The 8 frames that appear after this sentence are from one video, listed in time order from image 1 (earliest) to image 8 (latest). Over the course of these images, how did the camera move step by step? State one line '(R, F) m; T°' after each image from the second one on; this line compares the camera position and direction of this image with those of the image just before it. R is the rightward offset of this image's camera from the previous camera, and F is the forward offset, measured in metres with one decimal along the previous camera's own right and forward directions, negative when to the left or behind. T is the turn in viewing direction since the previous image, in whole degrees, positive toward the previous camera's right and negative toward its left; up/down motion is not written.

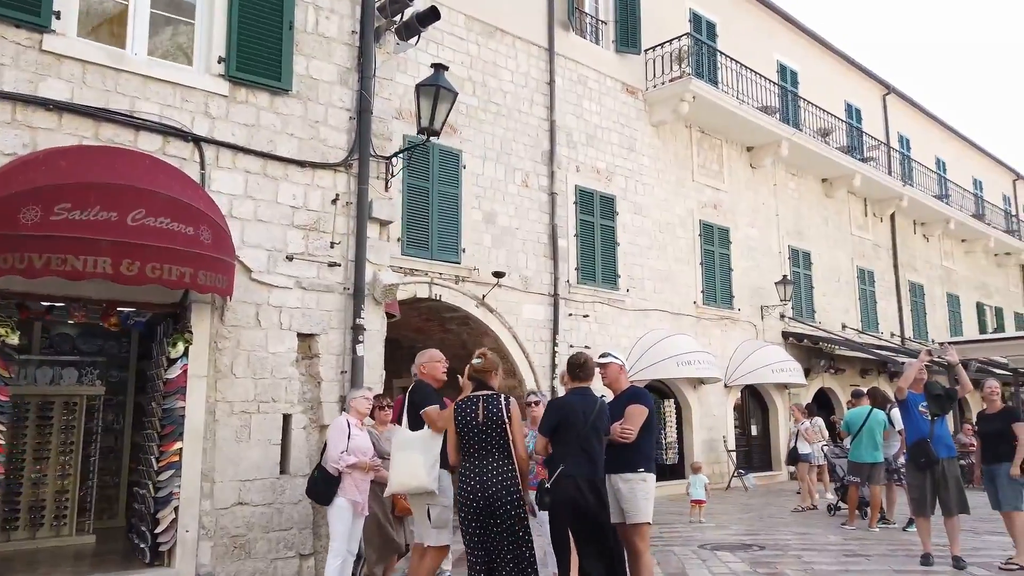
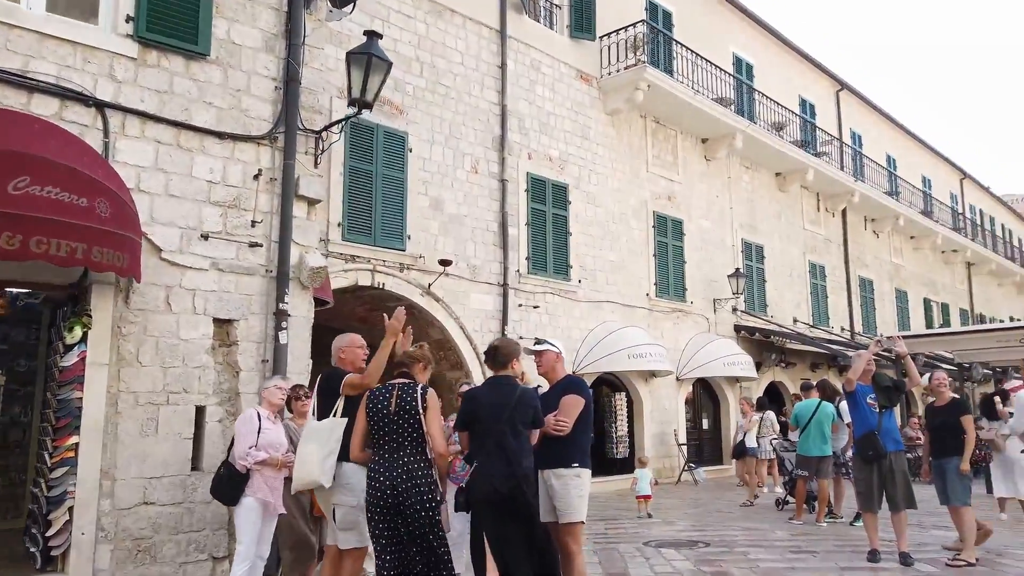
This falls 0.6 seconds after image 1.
(+0.2, +0.3) m; +3°
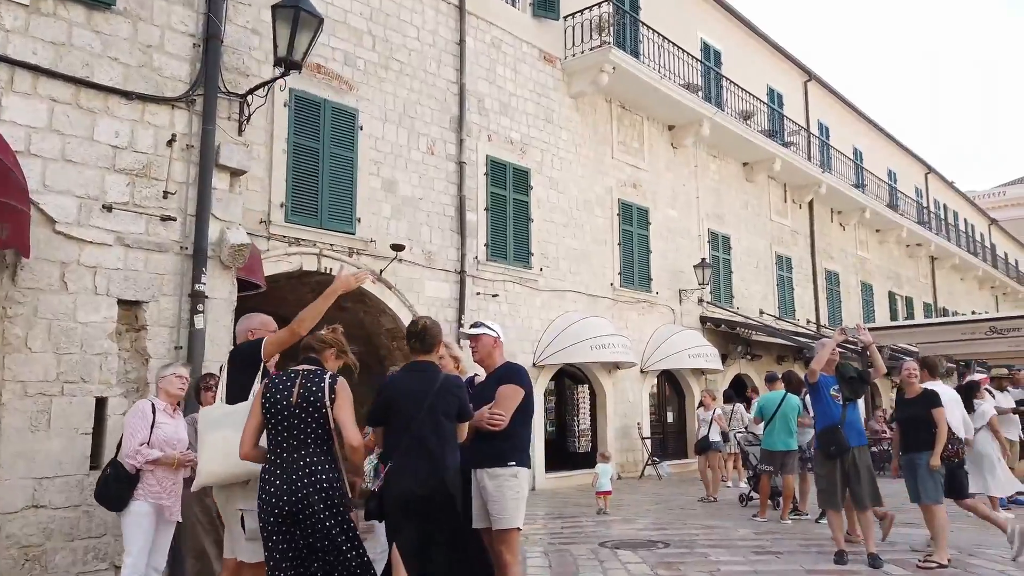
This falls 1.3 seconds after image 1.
(+0.2, +0.5) m; +2°
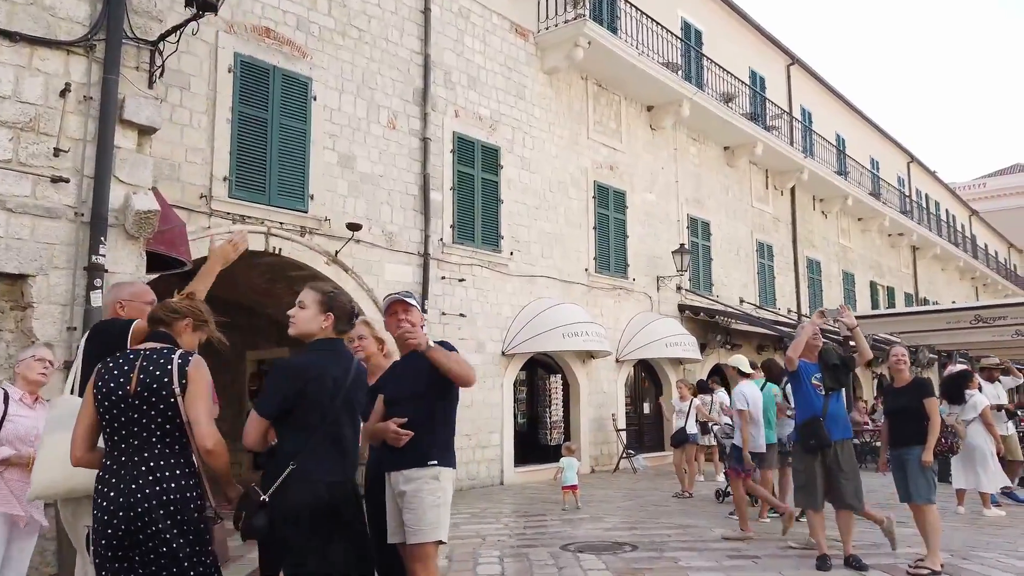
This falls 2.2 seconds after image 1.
(+0.2, +0.6) m; +1°
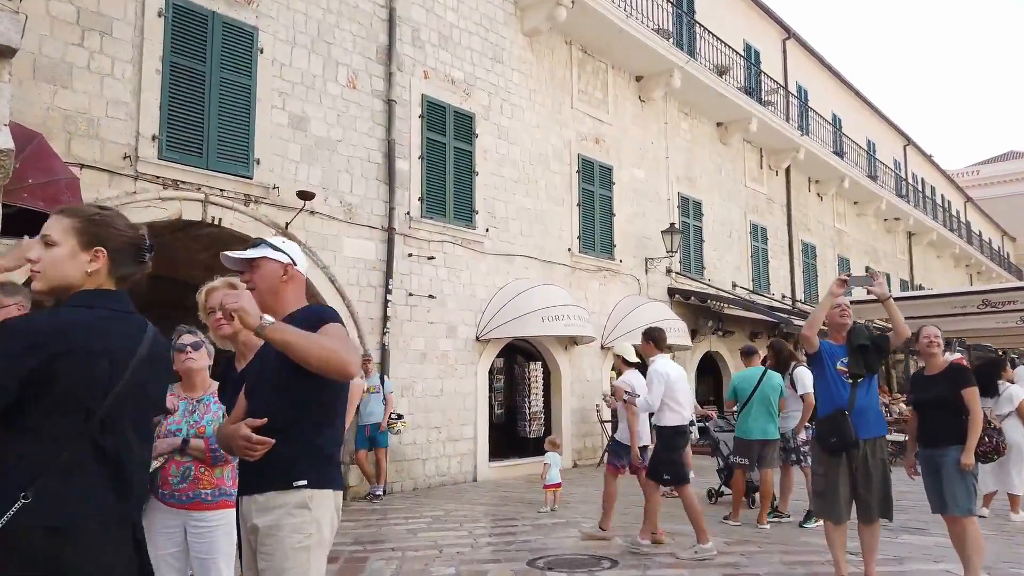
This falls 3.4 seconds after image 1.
(+0.2, +0.9) m; +1°
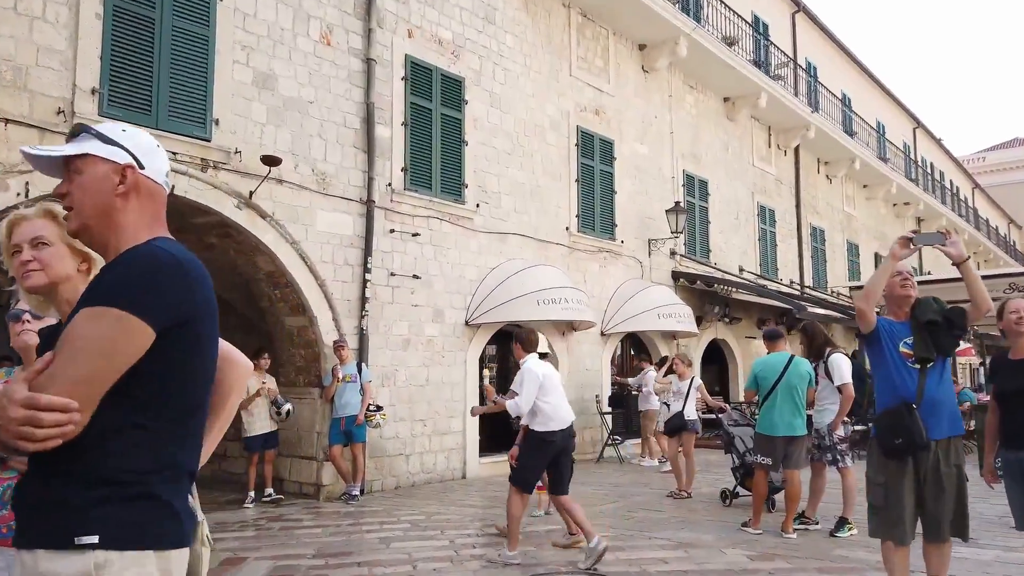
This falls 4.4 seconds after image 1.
(+0.1, +0.9) m; 0°
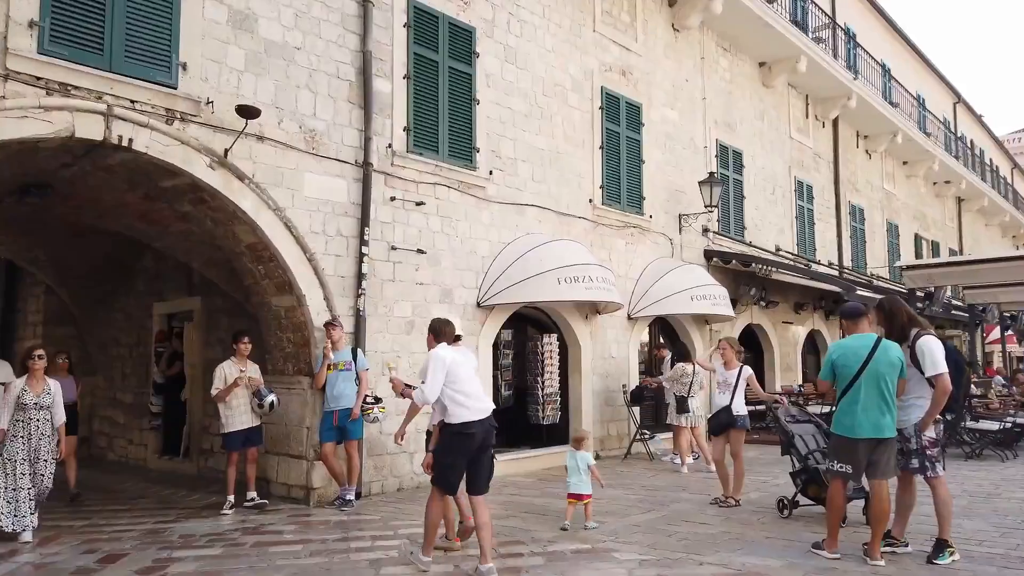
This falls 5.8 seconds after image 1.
(0.0, +1.1) m; -1°
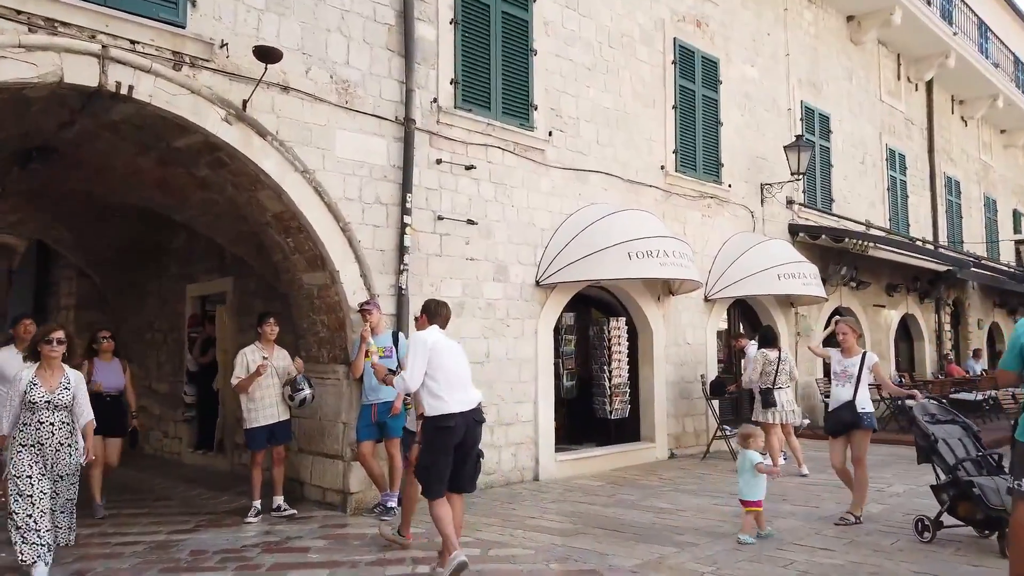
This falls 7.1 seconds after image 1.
(-0.1, +1.0) m; -4°
